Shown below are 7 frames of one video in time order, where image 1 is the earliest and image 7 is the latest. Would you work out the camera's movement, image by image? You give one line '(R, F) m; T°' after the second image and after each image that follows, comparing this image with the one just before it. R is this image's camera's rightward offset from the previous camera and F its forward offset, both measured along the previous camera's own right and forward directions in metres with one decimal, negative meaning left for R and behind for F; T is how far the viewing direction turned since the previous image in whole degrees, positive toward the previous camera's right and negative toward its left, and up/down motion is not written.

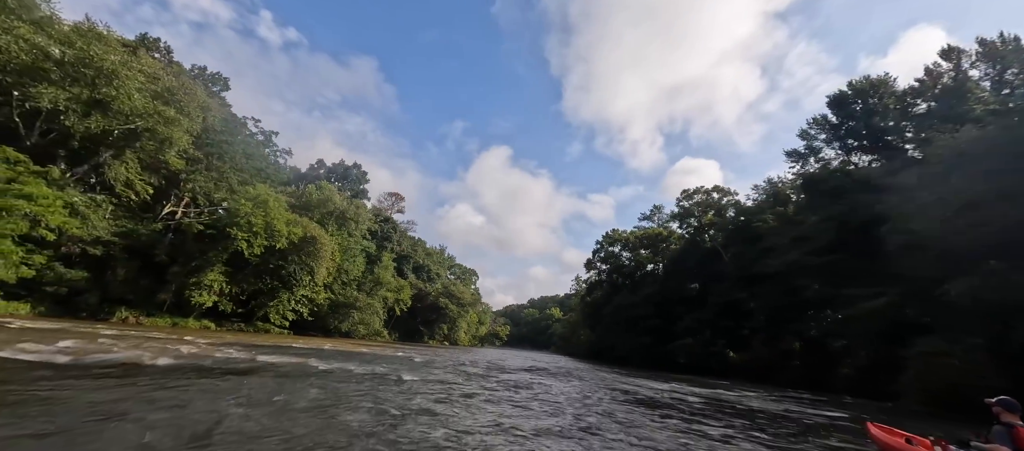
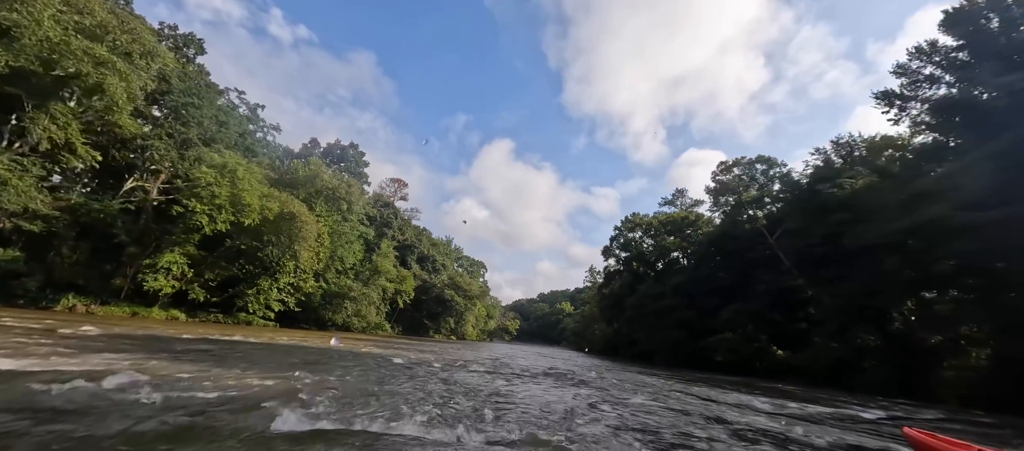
(-0.1, +3.8) m; -1°
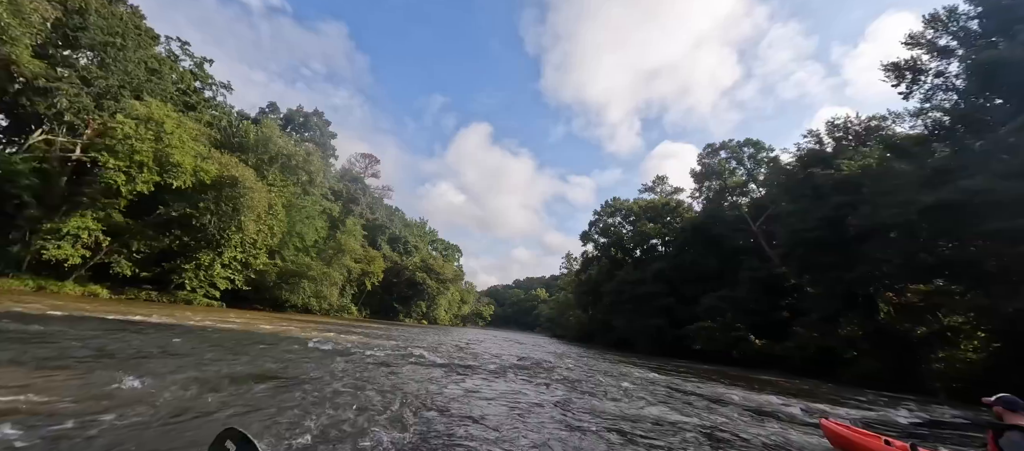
(+0.2, +2.0) m; +3°
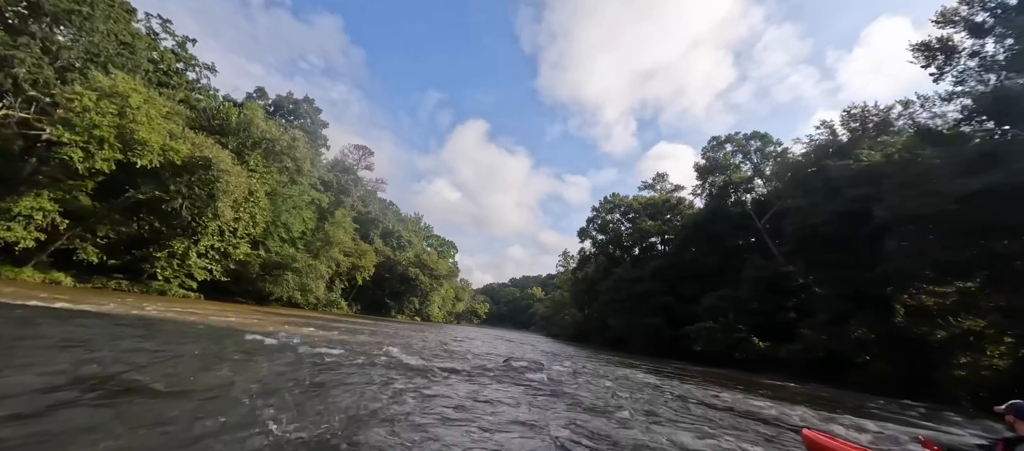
(+0.2, +1.2) m; 0°
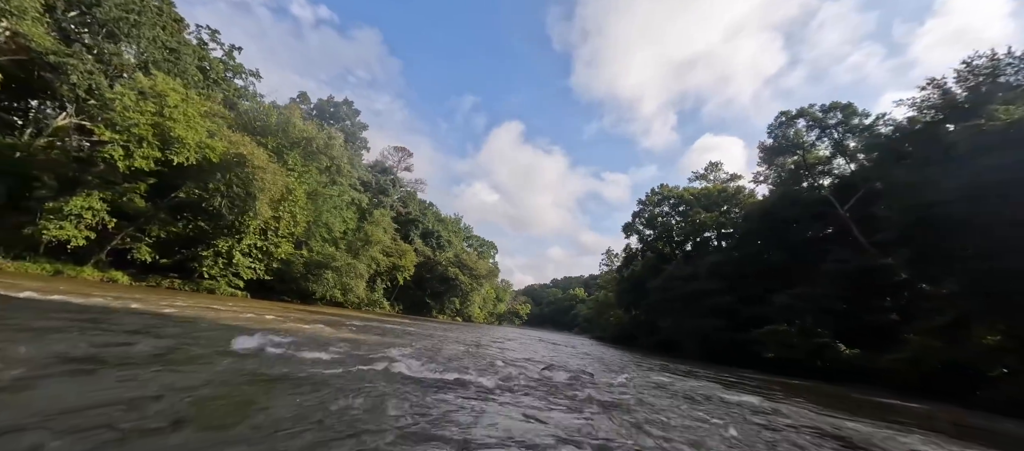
(0.0, +1.4) m; -6°
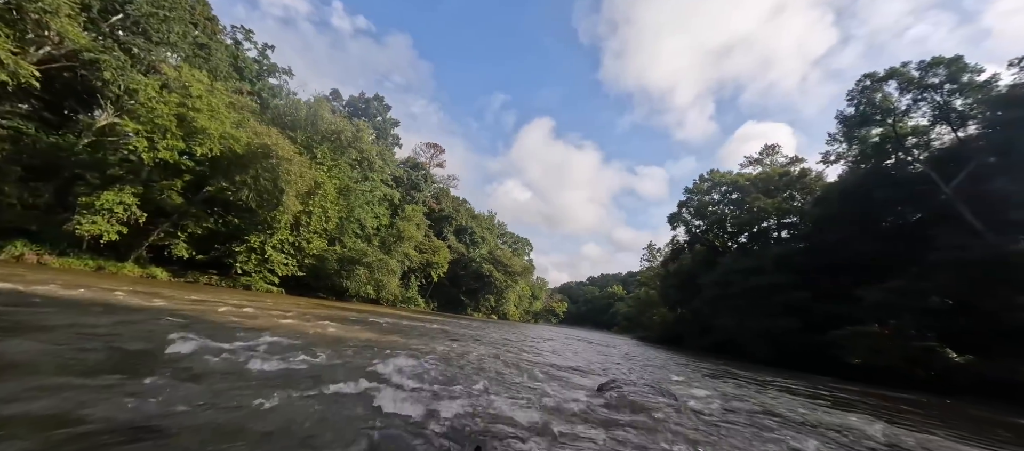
(-0.1, +1.5) m; -5°
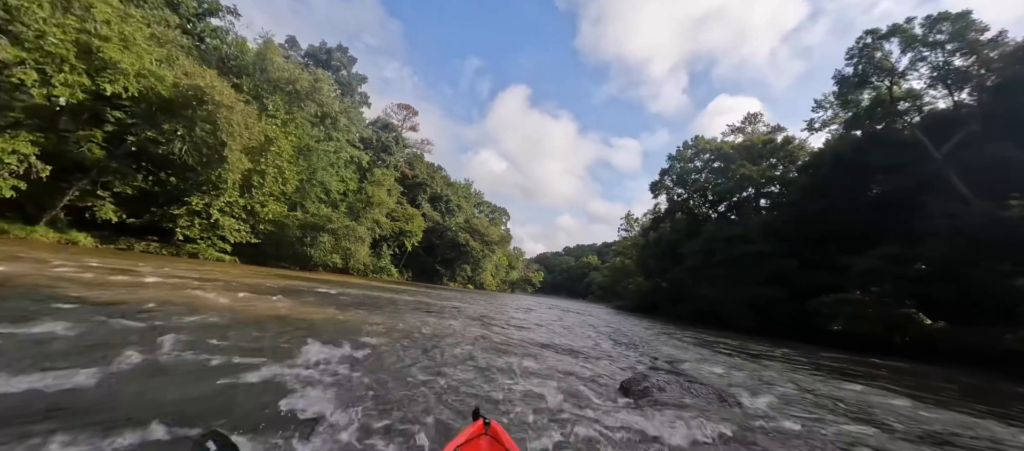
(-0.1, +1.7) m; +3°
